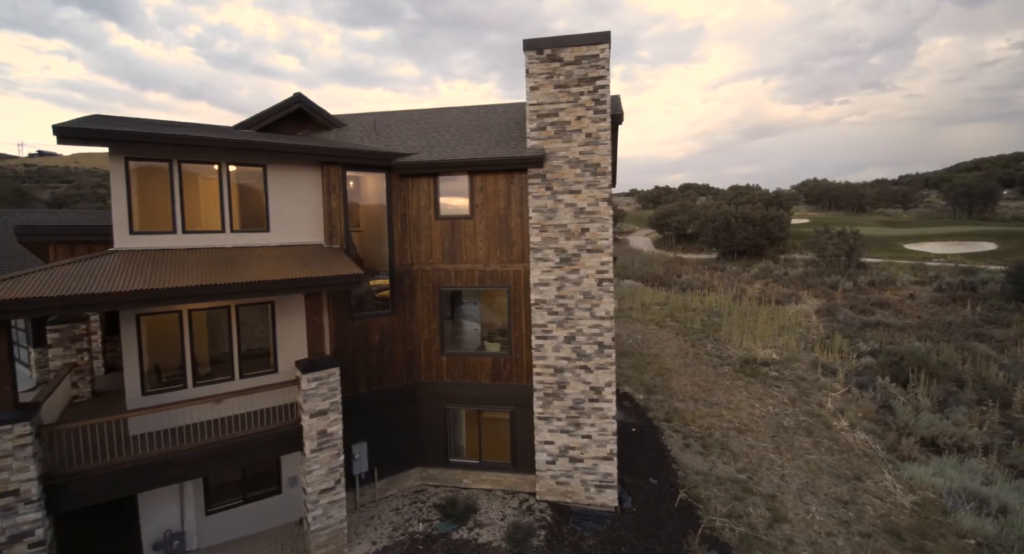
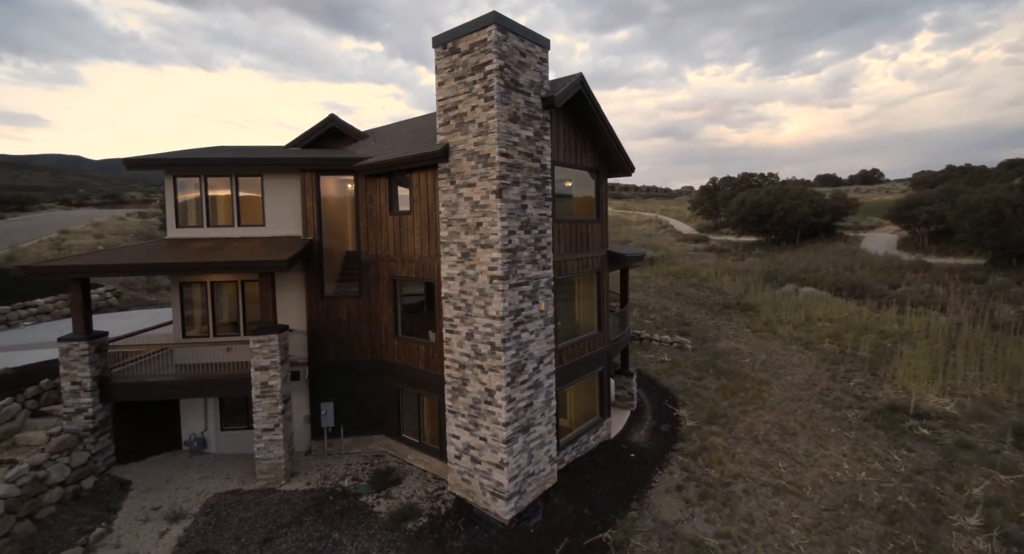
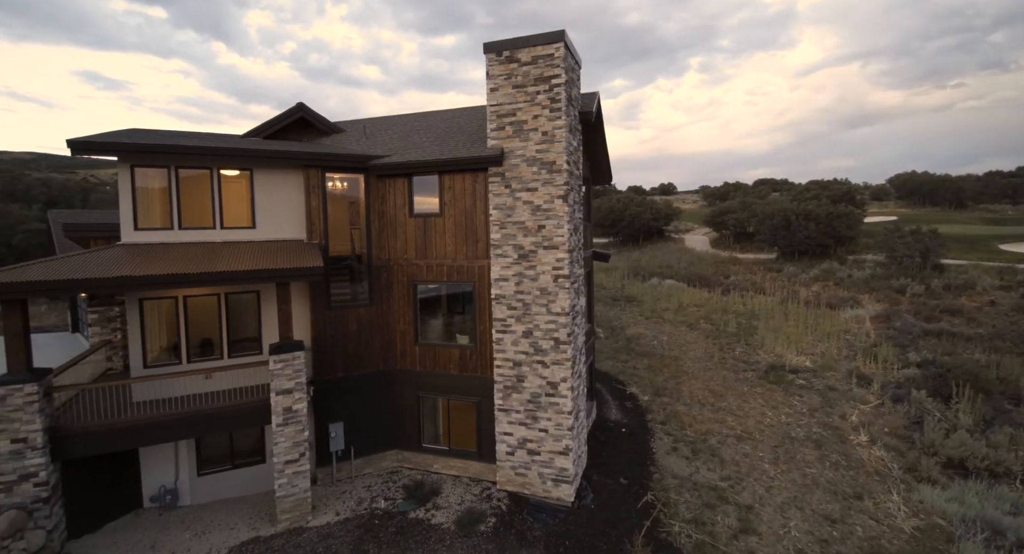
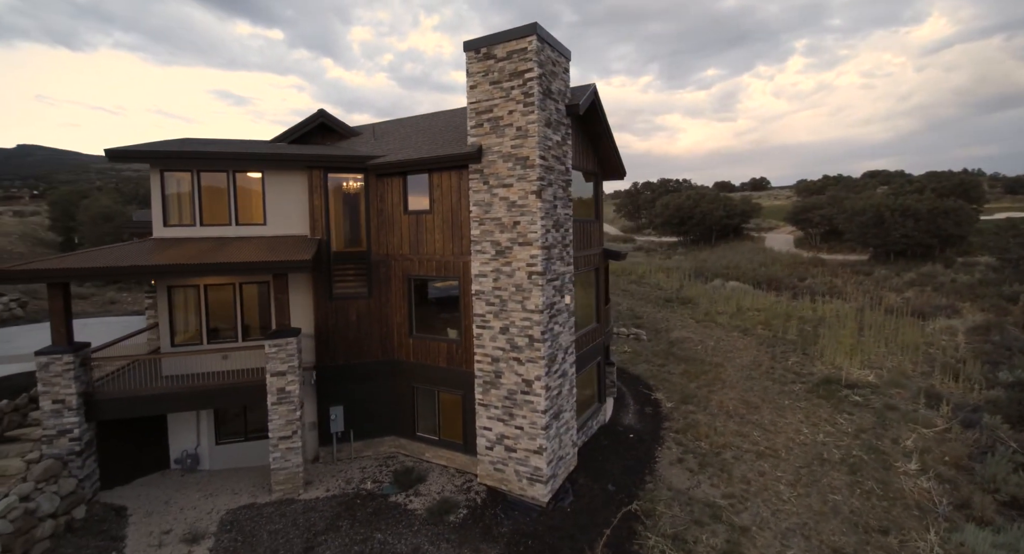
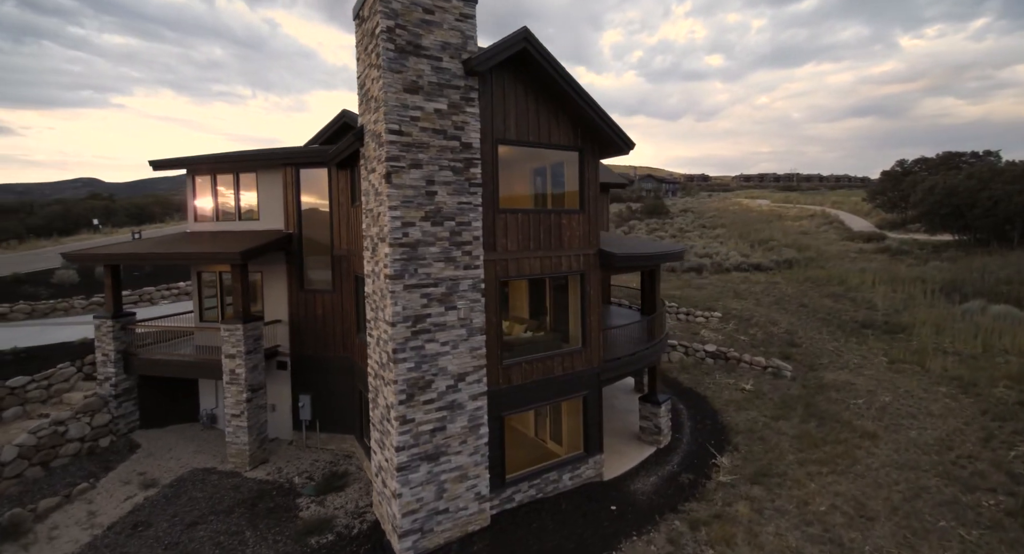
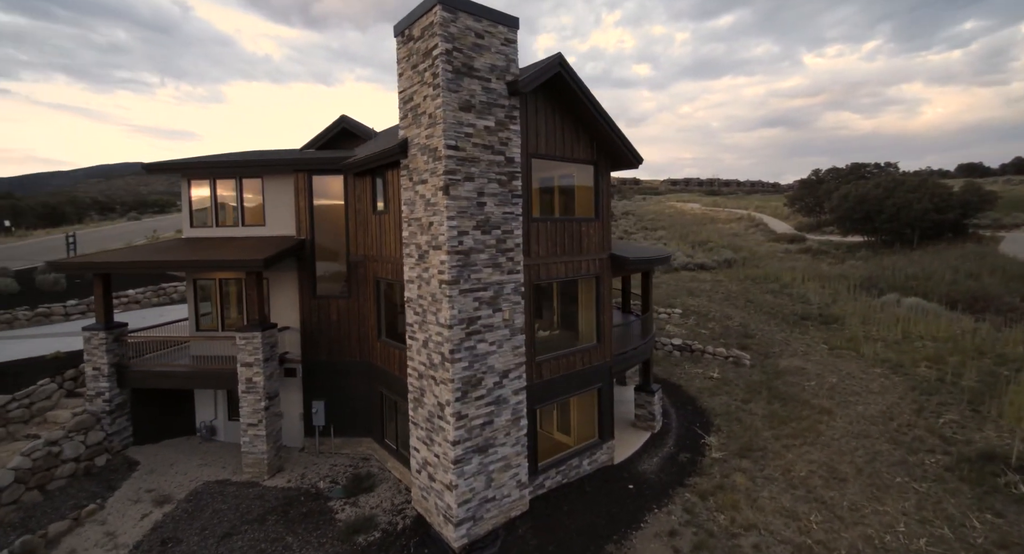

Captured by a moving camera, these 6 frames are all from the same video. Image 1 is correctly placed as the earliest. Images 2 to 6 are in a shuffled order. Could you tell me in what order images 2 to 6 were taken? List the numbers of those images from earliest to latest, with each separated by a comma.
3, 4, 2, 6, 5
